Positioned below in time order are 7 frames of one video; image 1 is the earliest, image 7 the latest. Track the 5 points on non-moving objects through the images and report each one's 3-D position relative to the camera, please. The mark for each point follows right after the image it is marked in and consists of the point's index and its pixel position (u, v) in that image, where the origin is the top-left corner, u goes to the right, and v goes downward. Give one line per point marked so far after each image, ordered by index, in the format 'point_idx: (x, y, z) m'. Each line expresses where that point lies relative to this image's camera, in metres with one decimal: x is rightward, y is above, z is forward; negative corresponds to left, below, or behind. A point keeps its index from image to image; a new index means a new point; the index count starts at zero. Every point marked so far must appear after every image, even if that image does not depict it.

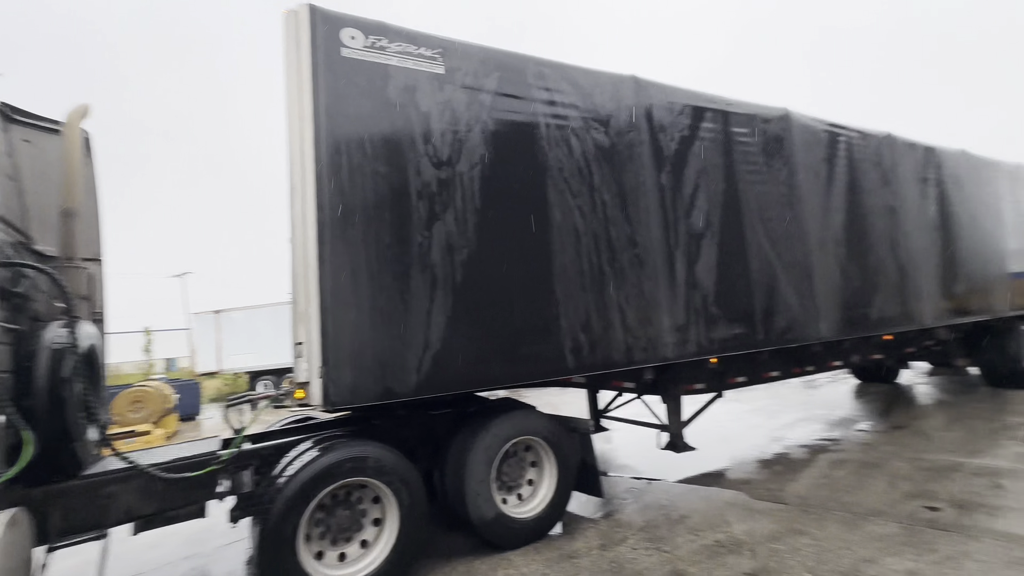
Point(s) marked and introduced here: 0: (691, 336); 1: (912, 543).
0: (+1.7, -0.5, +4.2) m
1: (+2.7, -1.7, +3.0) m
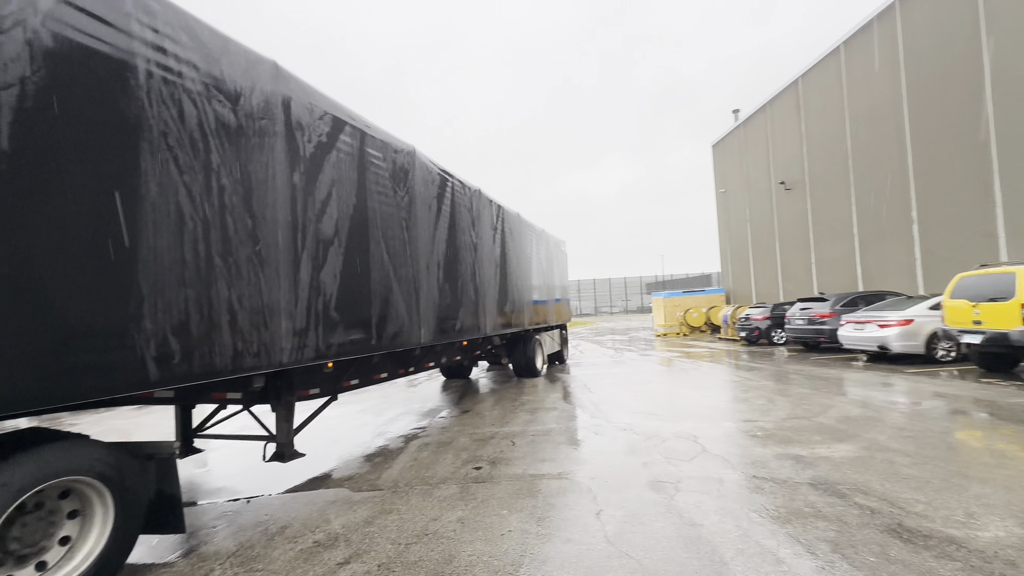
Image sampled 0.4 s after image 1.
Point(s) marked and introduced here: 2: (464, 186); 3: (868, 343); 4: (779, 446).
0: (-1.9, -0.5, +4.2) m
1: (-0.4, -1.9, +4.0) m
2: (-0.8, +1.8, +7.7) m
3: (+8.1, -1.2, +10.1) m
4: (+2.9, -1.7, +4.8) m
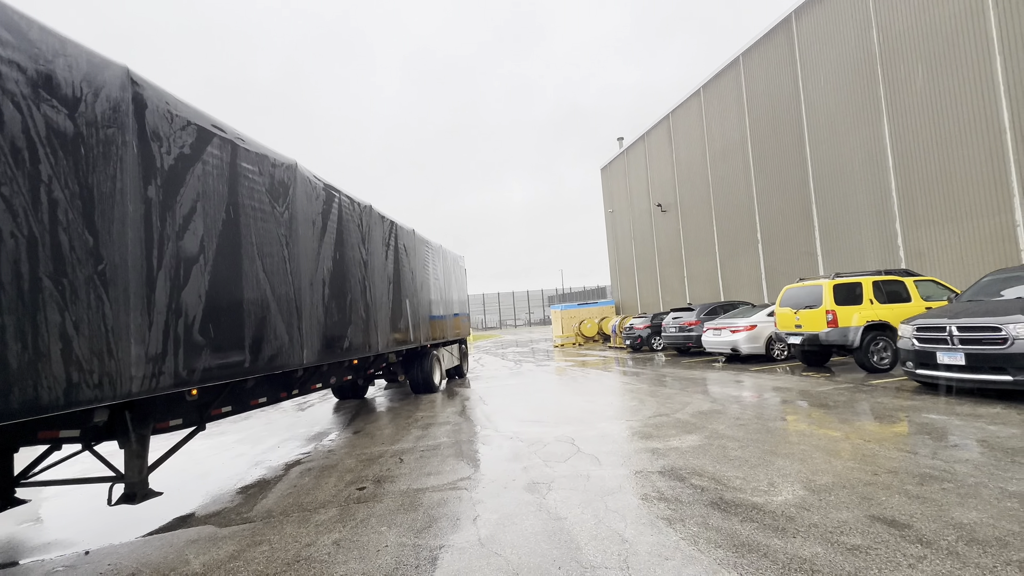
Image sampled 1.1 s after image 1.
0: (-3.0, -0.7, +3.9) m
1: (-1.5, -2.0, +4.0) m
2: (-2.7, +1.5, +7.6) m
3: (+5.5, -1.5, +11.7) m
4: (+1.6, -1.8, +5.4) m
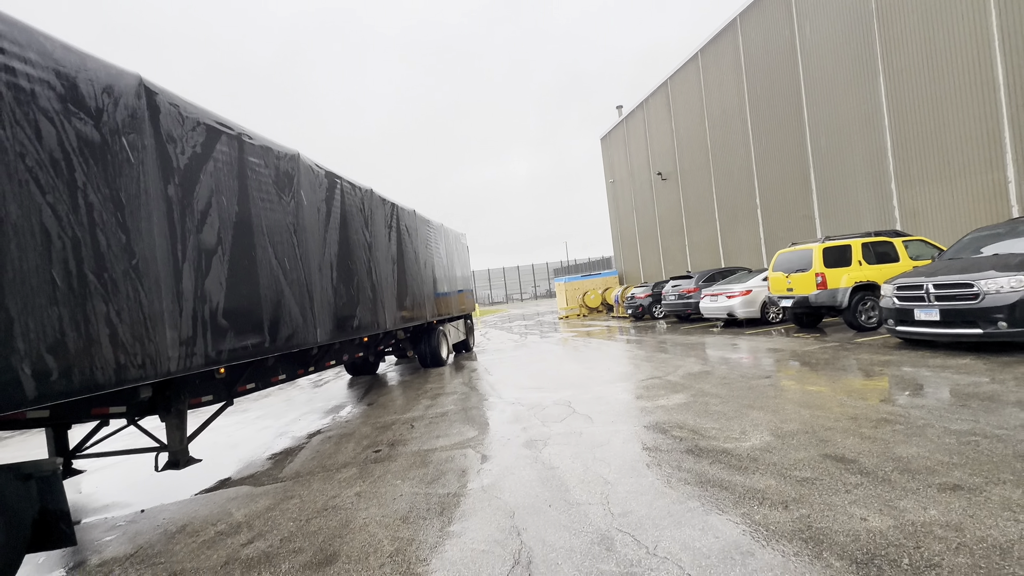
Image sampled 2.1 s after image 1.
0: (-3.1, -0.6, +4.3) m
1: (-1.5, -1.9, +4.5) m
2: (-2.8, +1.8, +7.9) m
3: (+5.6, -0.6, +12.1) m
4: (+1.6, -1.5, +5.9) m
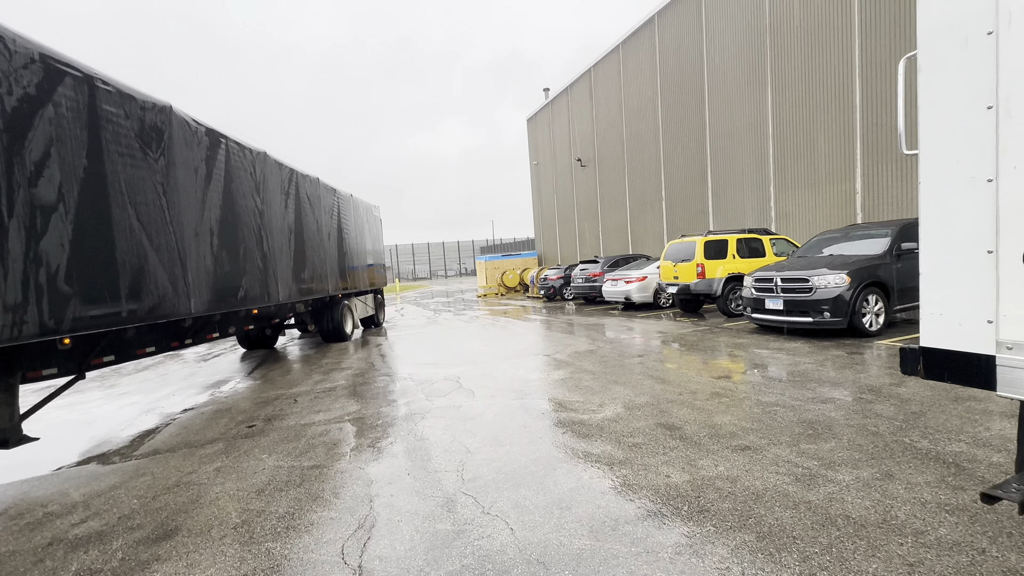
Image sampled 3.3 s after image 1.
0: (-4.2, -0.2, +3.9) m
1: (-2.8, -1.6, +4.3) m
2: (-4.4, +2.3, +7.4) m
3: (+3.1, -0.2, +12.9) m
4: (+0.1, -1.2, +6.2) m
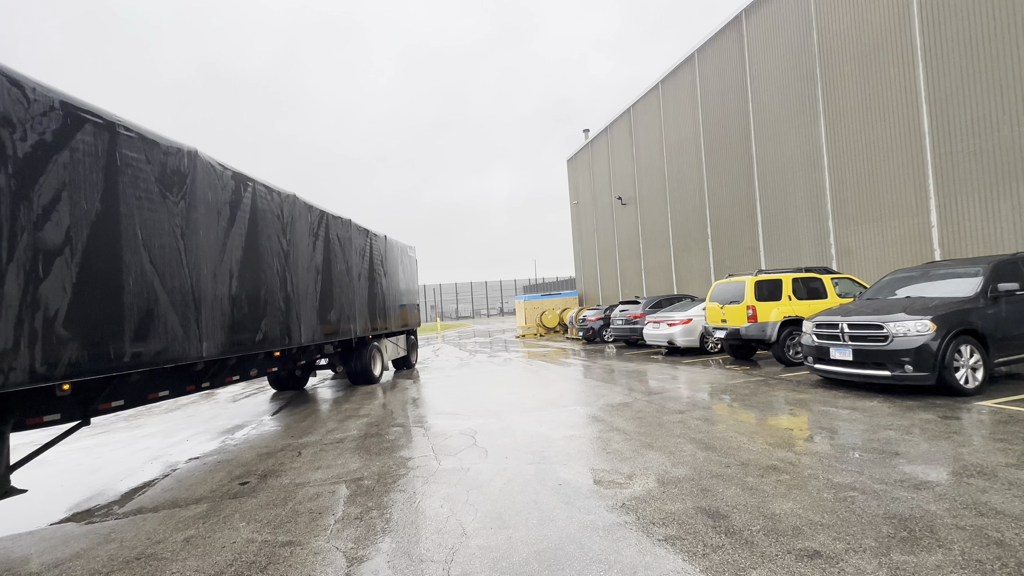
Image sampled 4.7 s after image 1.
0: (-4.1, -0.6, +3.8) m
1: (-2.7, -2.0, +3.9) m
2: (-4.0, +1.6, +7.4) m
3: (+4.0, -1.4, +12.0) m
4: (+0.3, -1.8, +5.5) m
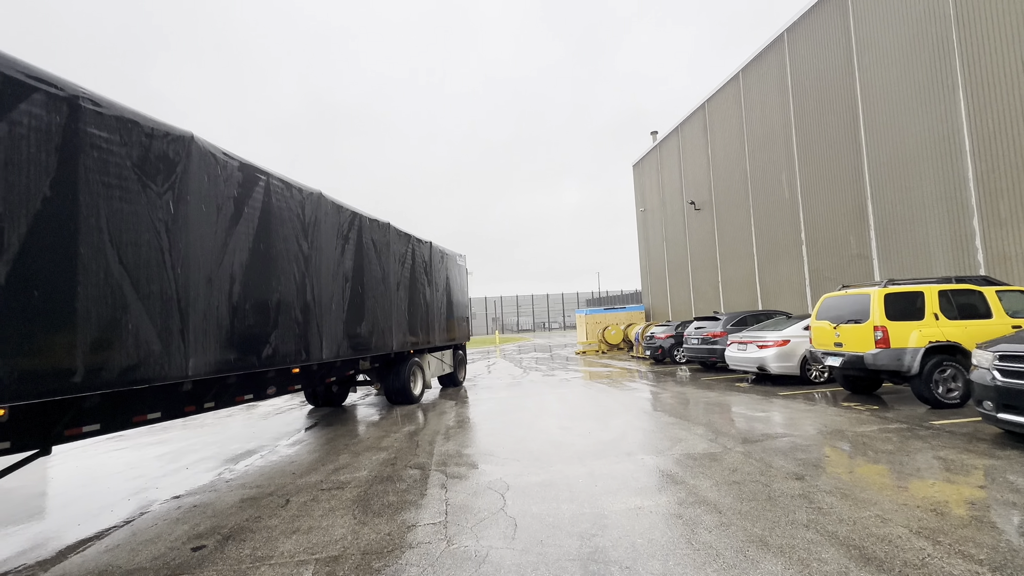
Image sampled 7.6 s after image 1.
0: (-3.9, -0.6, +2.9) m
1: (-2.5, -2.0, +2.9) m
2: (-3.3, +1.5, +6.6) m
3: (+5.3, -1.7, +9.9) m
4: (+0.7, -1.9, +4.0) m
